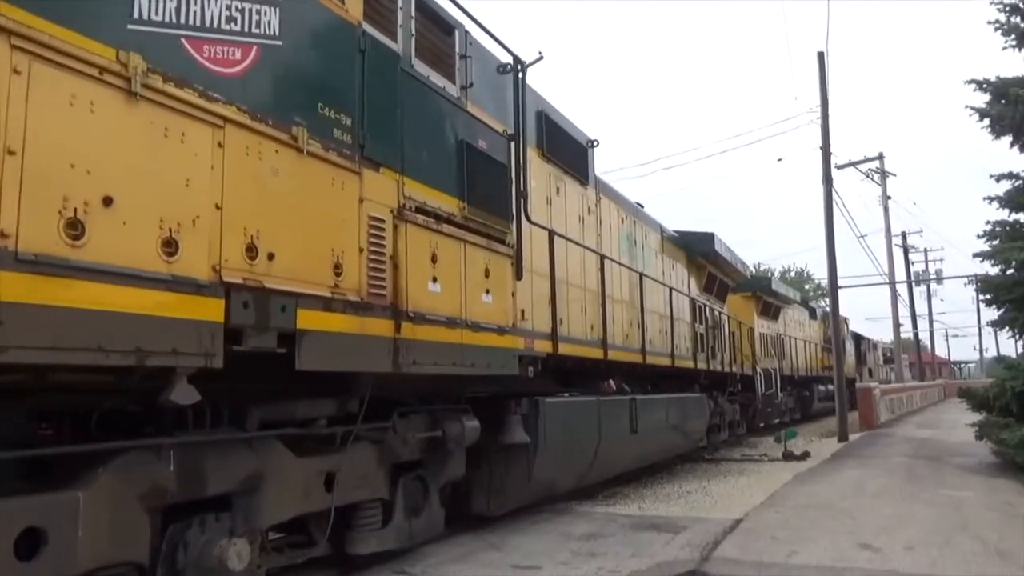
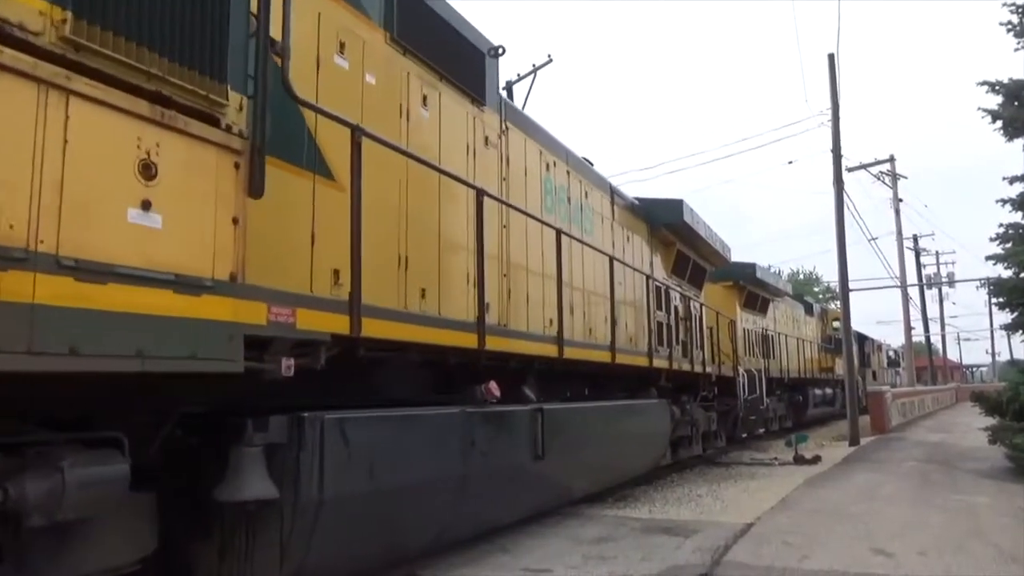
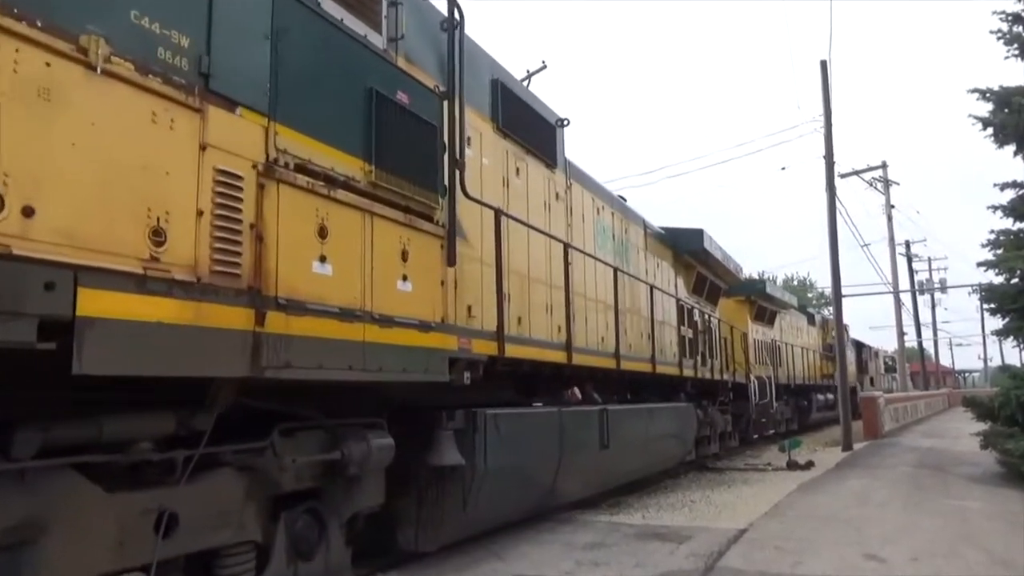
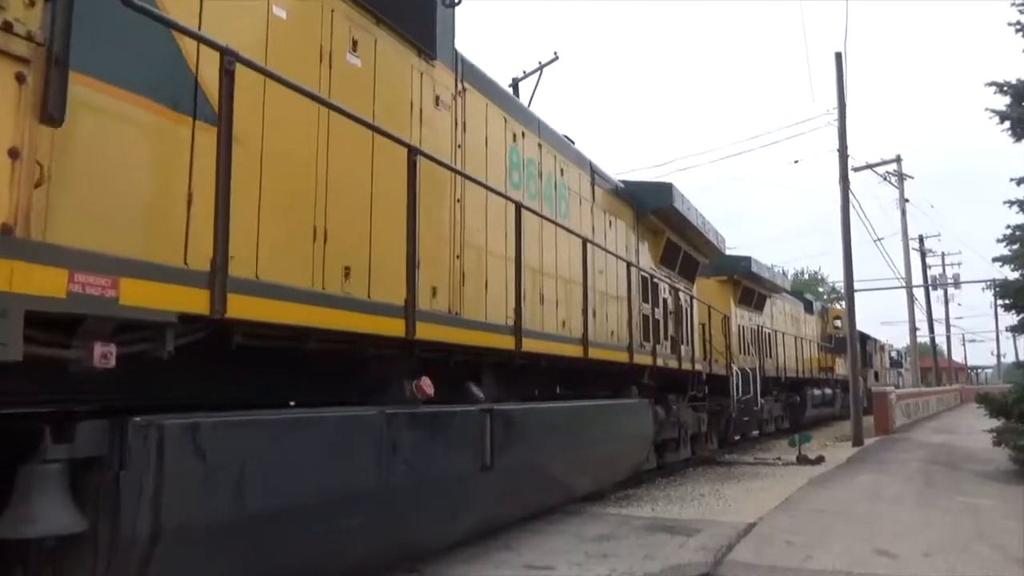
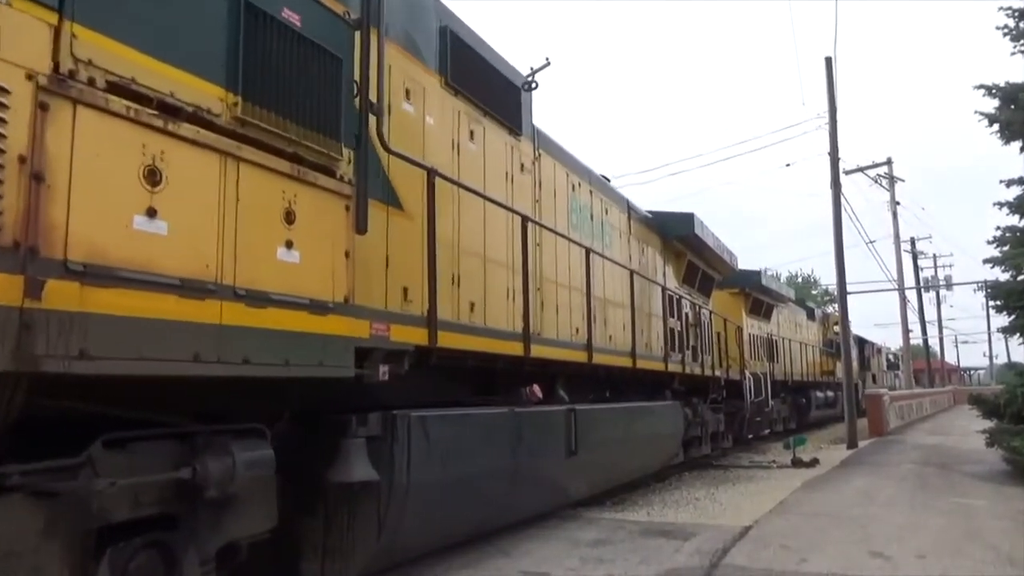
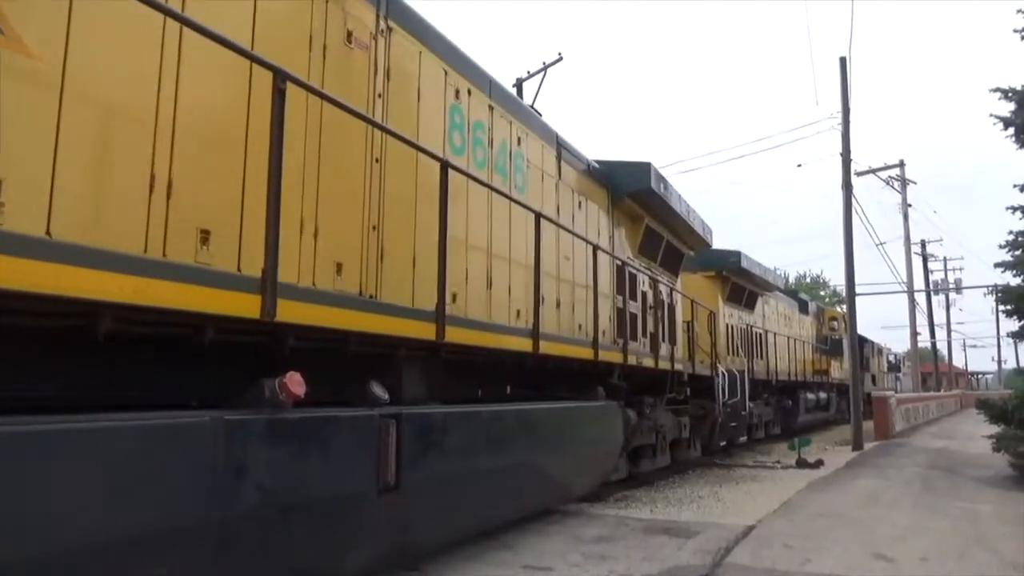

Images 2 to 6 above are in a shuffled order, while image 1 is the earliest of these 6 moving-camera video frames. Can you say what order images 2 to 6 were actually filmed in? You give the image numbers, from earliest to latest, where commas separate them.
3, 5, 2, 4, 6
